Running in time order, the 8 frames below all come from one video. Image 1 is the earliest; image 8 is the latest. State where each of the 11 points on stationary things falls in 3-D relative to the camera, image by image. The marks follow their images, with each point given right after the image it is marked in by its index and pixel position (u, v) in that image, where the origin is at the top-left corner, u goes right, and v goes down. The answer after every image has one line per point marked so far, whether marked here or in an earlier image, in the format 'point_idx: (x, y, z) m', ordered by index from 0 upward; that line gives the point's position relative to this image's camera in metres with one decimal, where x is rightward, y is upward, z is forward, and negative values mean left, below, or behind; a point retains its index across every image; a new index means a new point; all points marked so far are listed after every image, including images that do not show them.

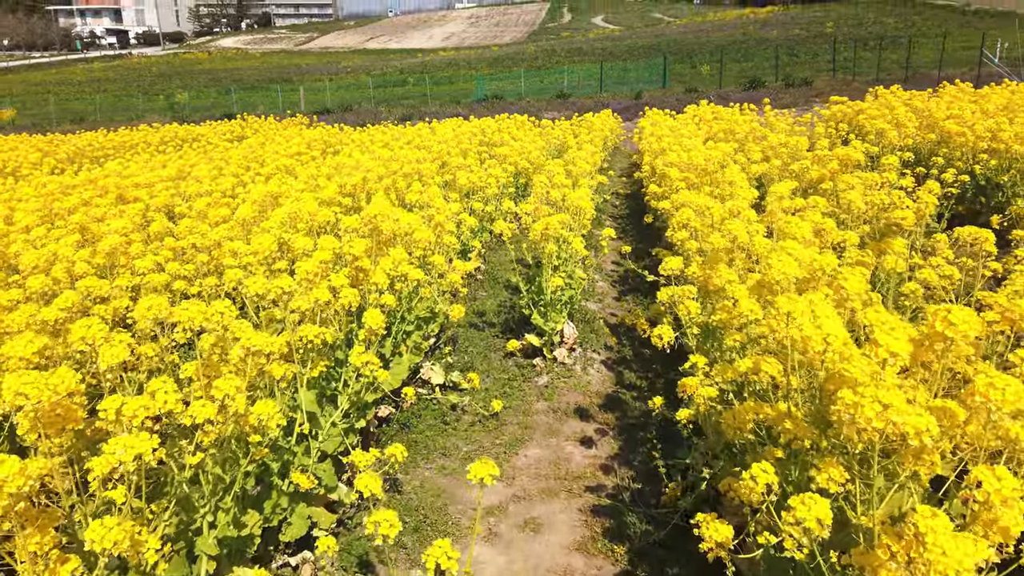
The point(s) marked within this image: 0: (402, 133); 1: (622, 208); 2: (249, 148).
0: (-2.2, +3.1, +15.4) m
1: (+1.7, +1.1, +11.5) m
2: (-4.6, +2.5, +13.9) m
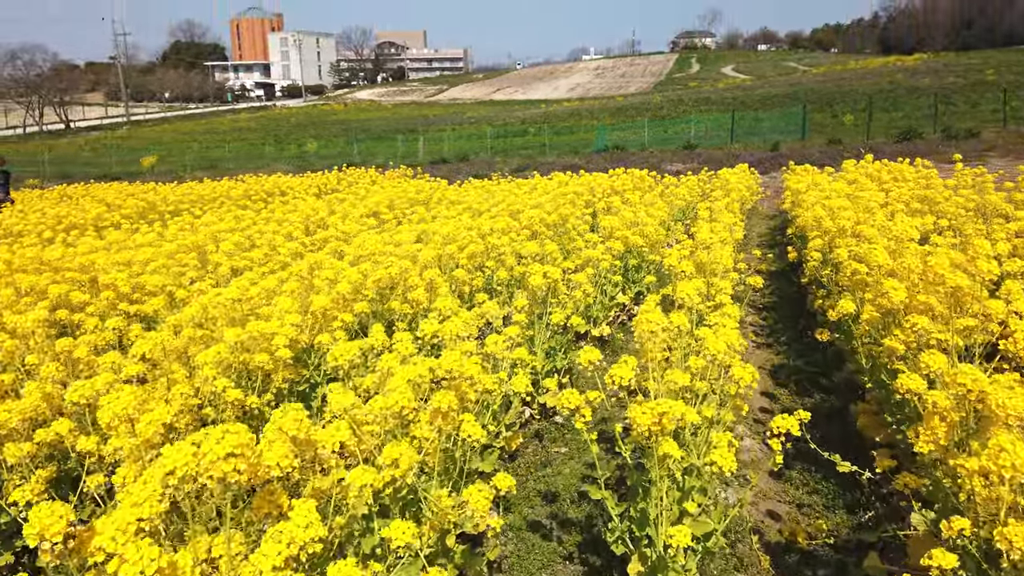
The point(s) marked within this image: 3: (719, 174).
0: (-0.2, +1.7, +13.3) m
1: (+2.9, -0.2, +8.7) m
2: (-2.9, +1.3, +12.1) m
3: (+3.9, +2.2, +14.5) m
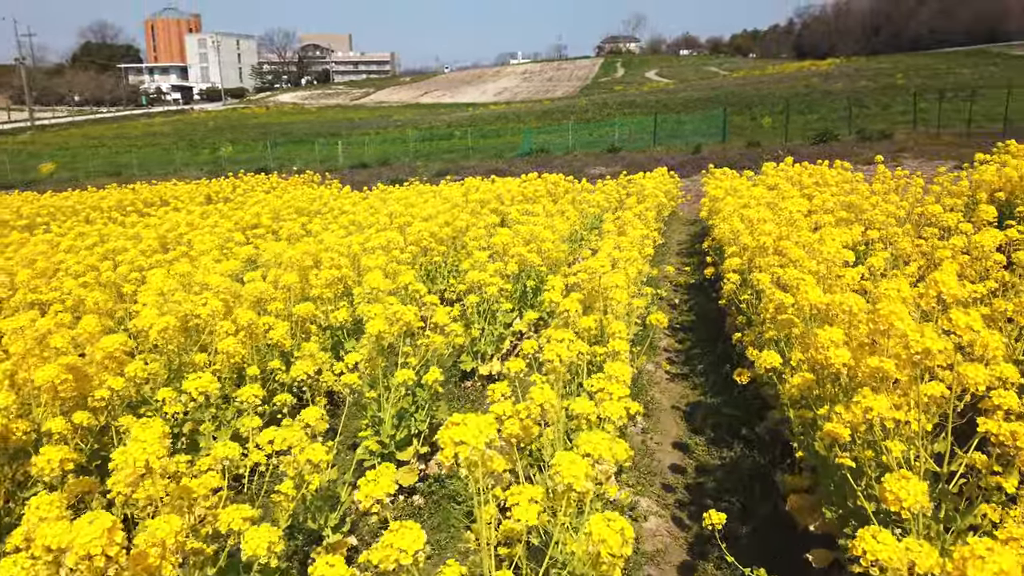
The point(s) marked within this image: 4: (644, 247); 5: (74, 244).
0: (-1.7, +1.4, +12.1) m
1: (+1.8, -0.3, +7.8) m
2: (-4.3, +1.0, +10.8) m
3: (+2.2, +2.0, +13.7) m
4: (+1.3, +0.4, +7.5) m
5: (-4.9, +0.5, +8.6) m
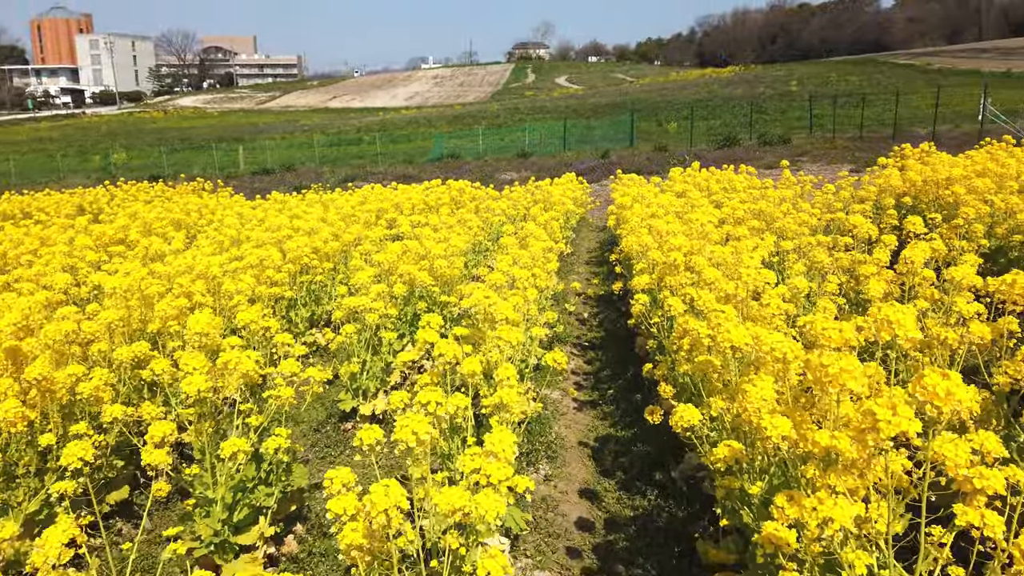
0: (-3.2, +1.2, +11.2) m
1: (+0.8, -0.5, +7.3) m
2: (-5.6, +0.7, +9.5) m
3: (+0.5, +1.8, +13.2) m
4: (+0.3, +0.3, +6.9) m
5: (-5.9, +0.2, +7.3) m
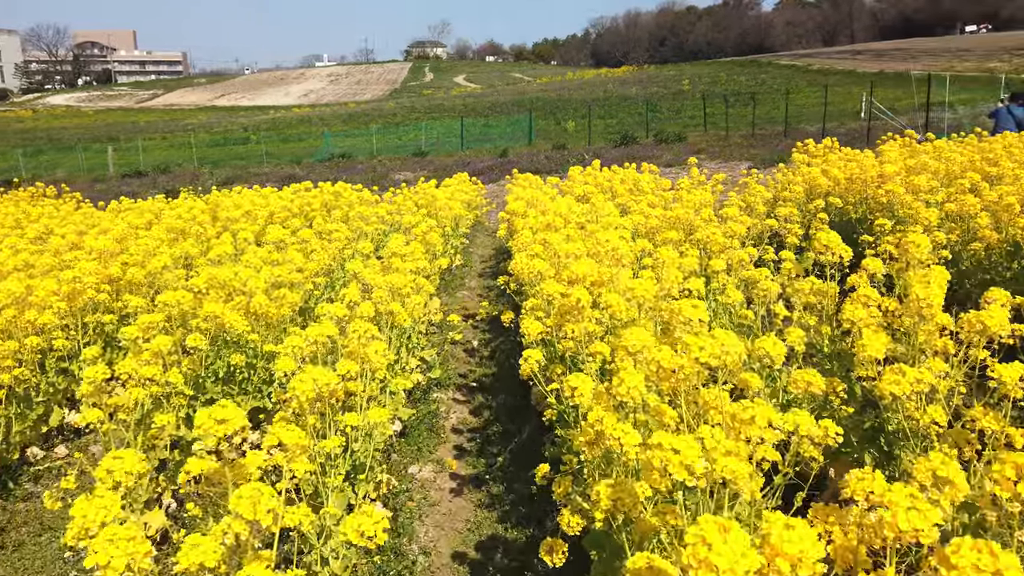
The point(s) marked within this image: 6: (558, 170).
0: (-4.7, +0.8, +9.2) m
1: (-0.2, -0.7, +5.9) m
2: (-6.9, +0.3, +7.3) m
3: (-1.3, +1.5, +11.7) m
4: (-0.7, 0.0, +5.4) m
5: (-6.9, -0.2, +5.1) m
6: (+1.1, +2.9, +18.8) m
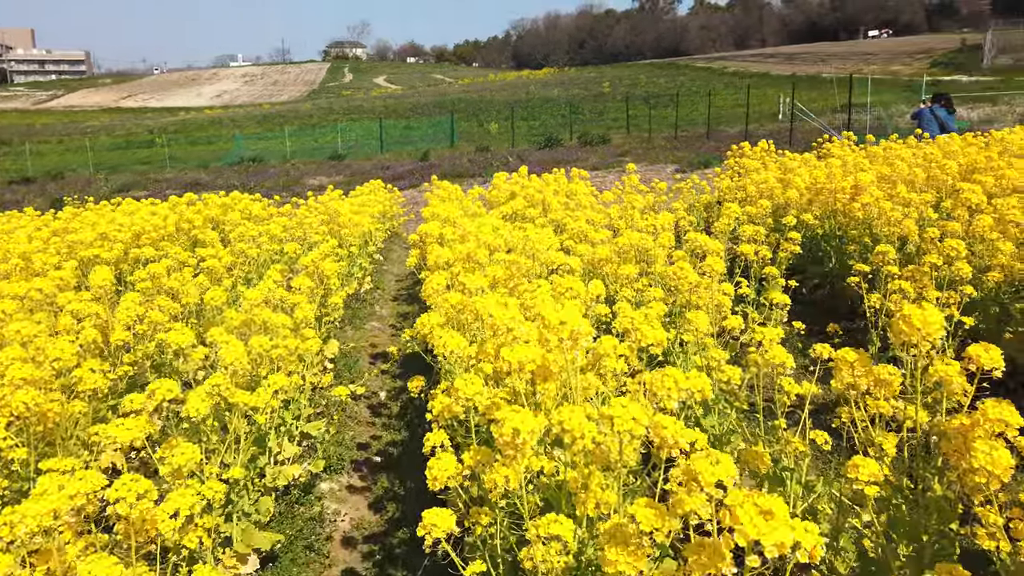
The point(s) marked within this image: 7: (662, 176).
0: (-5.5, +0.4, +7.4) m
1: (-0.7, -1.0, +4.5) m
2: (-7.5, -0.2, +5.3) m
3: (-2.4, +1.2, +10.2) m
4: (-1.1, -0.3, +4.0) m
5: (-7.3, -0.7, +3.1) m
6: (-0.7, +2.6, +17.5) m
7: (+3.0, +2.2, +15.4) m
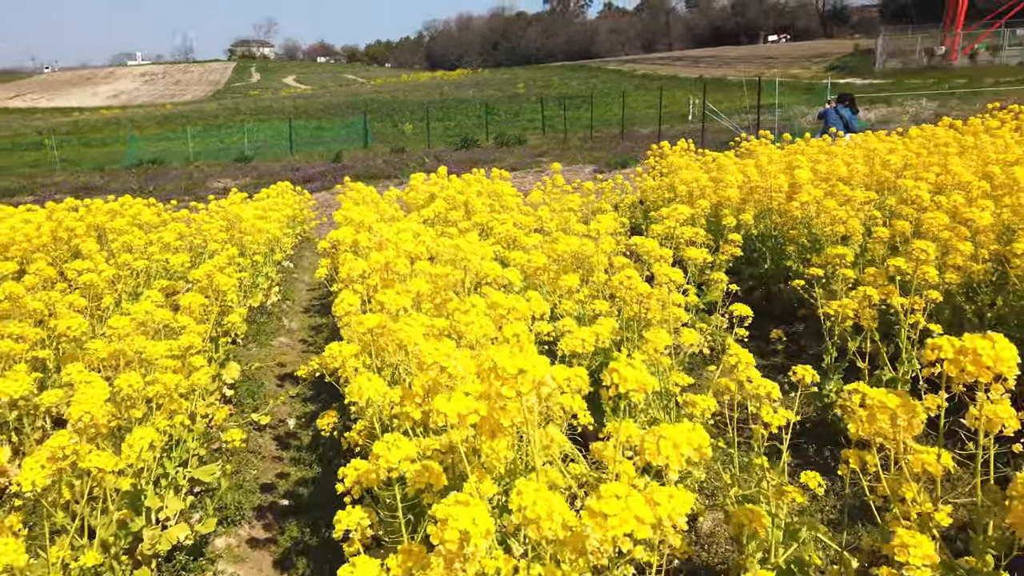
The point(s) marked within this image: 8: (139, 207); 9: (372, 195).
0: (-6.2, +0.2, +6.3) m
1: (-1.1, -1.1, +3.9) m
2: (-7.9, -0.4, +4.0) m
3: (-3.4, +1.1, +9.4) m
4: (-1.4, -0.4, +3.4) m
5: (-7.5, -0.9, +1.8) m
6: (-2.5, +2.4, +16.8) m
7: (+1.4, +2.2, +15.1) m
8: (-4.2, +0.9, +8.6) m
9: (-1.4, +0.9, +8.0) m
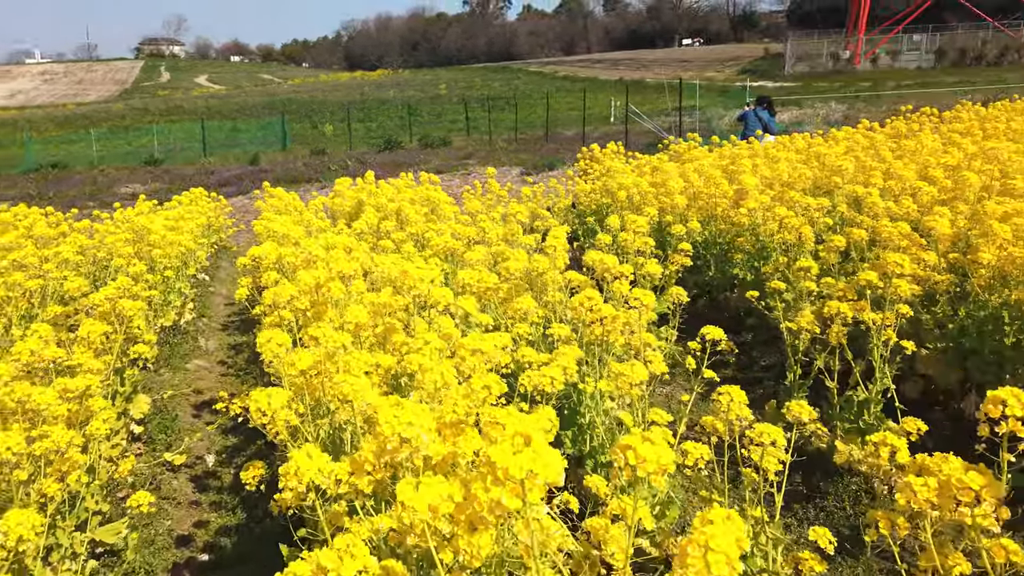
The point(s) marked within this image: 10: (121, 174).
0: (-6.7, 0.0, +5.3) m
1: (-1.3, -1.2, +3.5) m
2: (-8.1, -0.7, +2.9) m
3: (-4.1, +0.9, +8.7) m
4: (-1.6, -0.5, +2.9) m
5: (-7.5, -1.1, +0.7) m
6: (-4.0, +2.3, +16.2) m
7: (0.0, +2.1, +14.8) m
8: (-4.9, +0.7, +7.8) m
9: (-2.1, +0.8, +7.4) m
10: (-9.8, +2.7, +18.9) m
